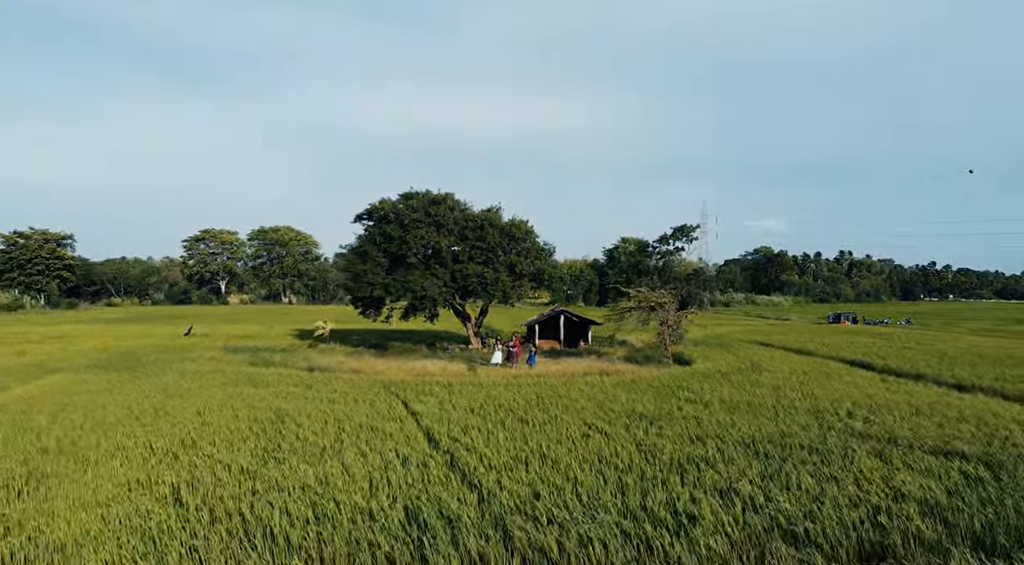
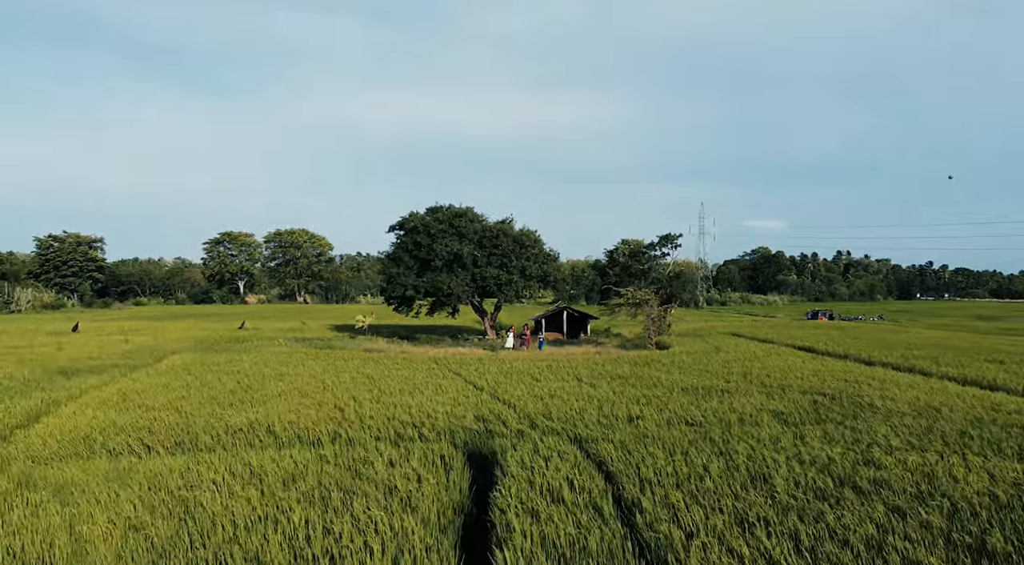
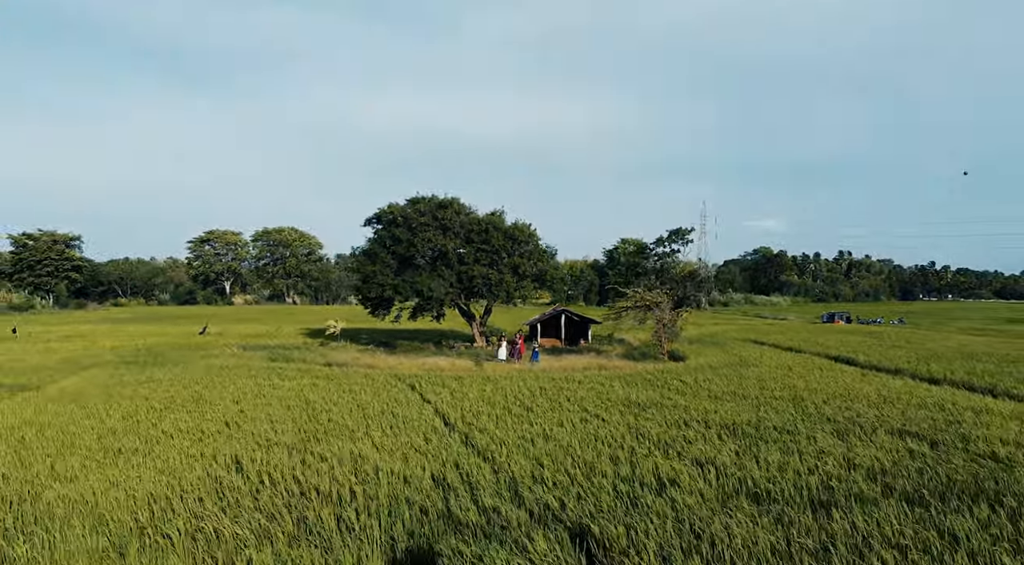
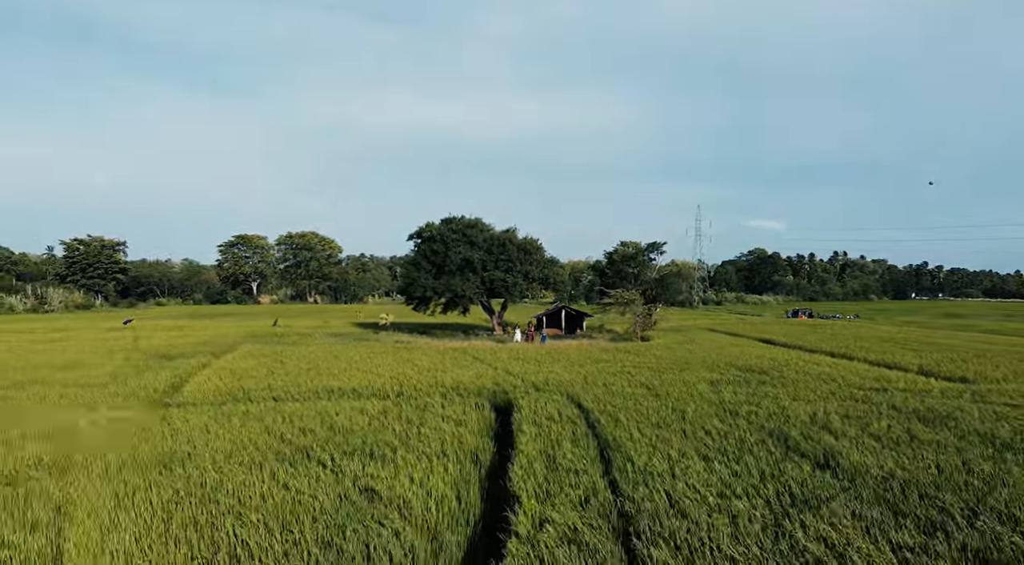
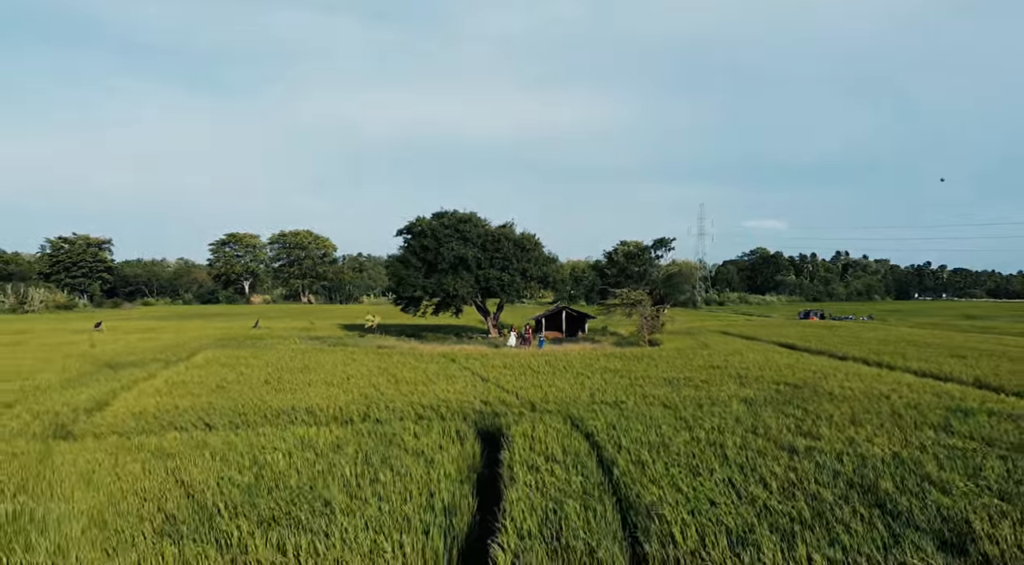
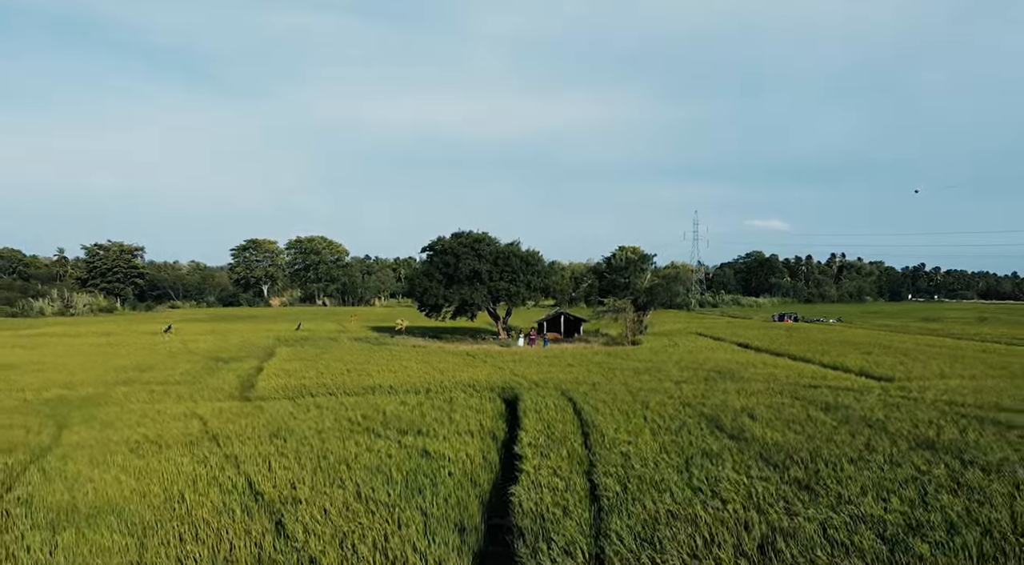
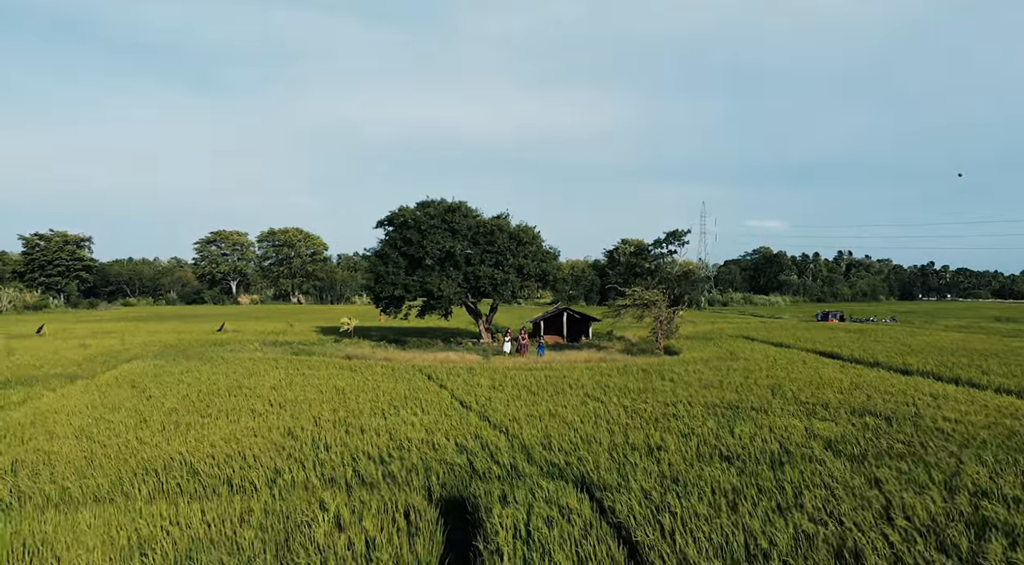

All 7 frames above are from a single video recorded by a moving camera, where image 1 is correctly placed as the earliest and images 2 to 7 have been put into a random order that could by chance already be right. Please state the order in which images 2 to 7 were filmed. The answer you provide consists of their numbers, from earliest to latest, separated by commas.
3, 7, 2, 5, 4, 6
